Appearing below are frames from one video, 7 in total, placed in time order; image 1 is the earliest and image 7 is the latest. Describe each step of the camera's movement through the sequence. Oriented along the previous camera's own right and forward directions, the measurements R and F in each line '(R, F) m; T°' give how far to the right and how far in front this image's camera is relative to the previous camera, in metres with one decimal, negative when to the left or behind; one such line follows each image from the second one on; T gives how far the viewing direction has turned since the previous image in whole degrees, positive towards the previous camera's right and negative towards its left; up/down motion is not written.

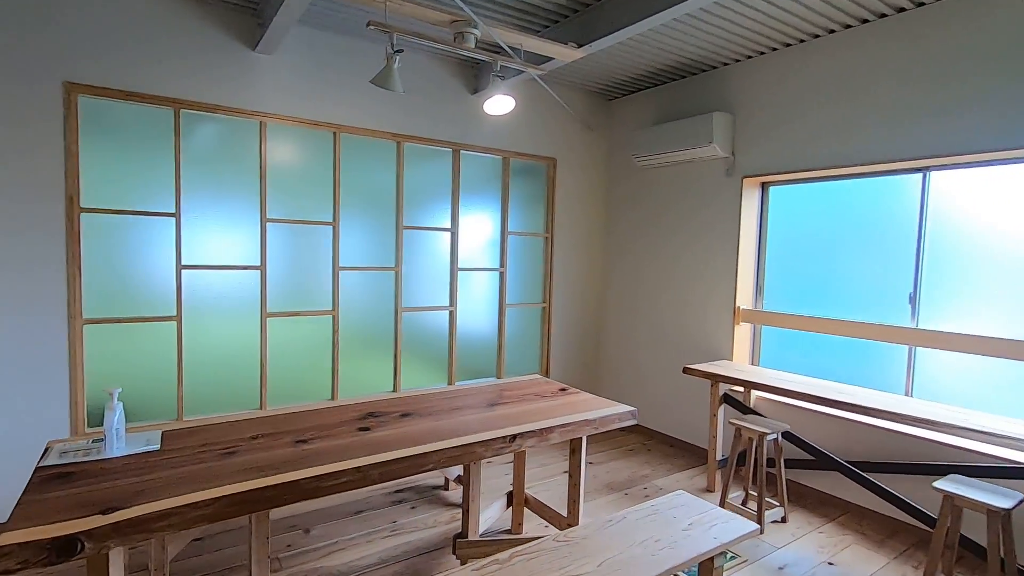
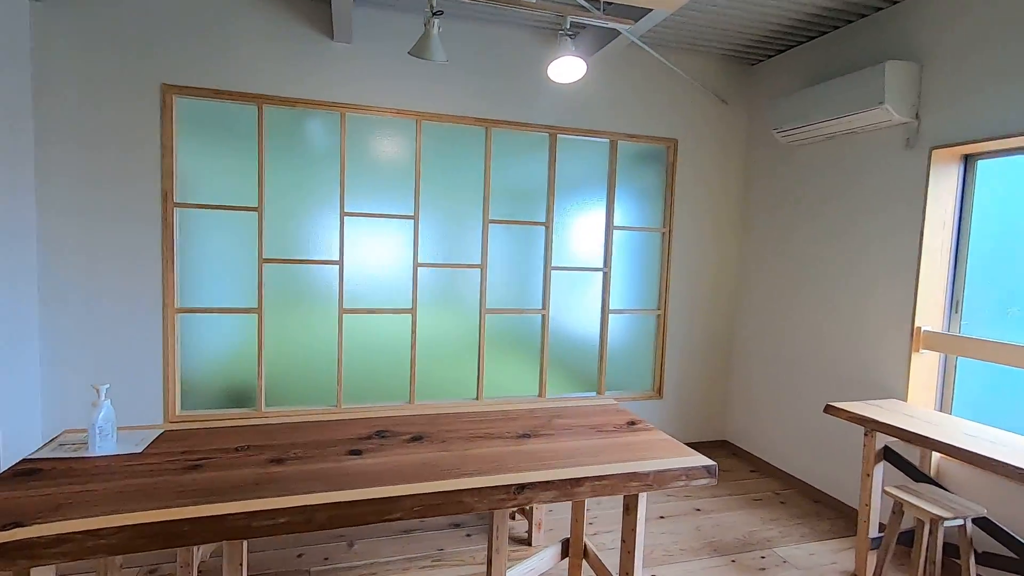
(+0.4, +0.5) m; -18°
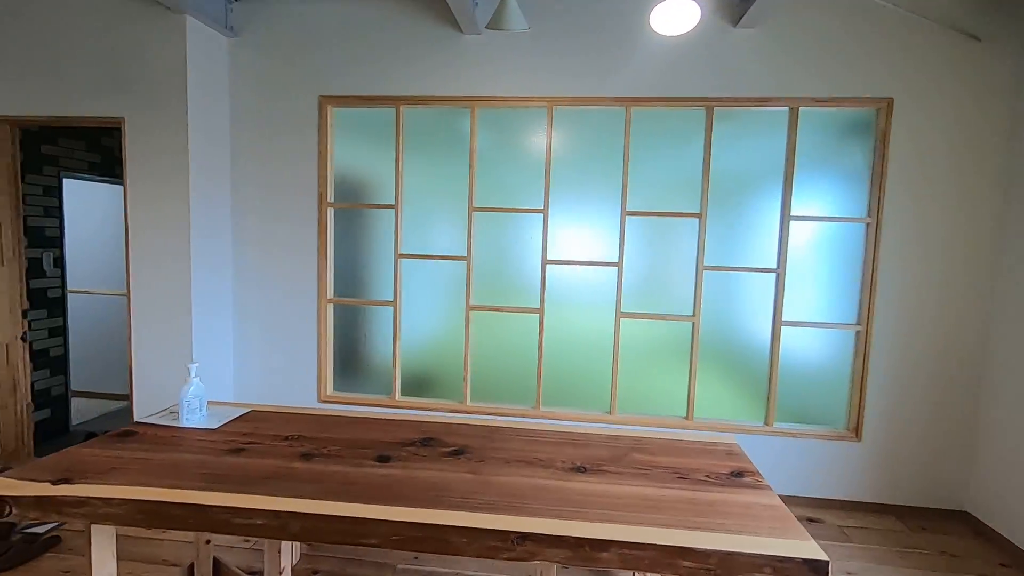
(+0.5, +0.4) m; -23°
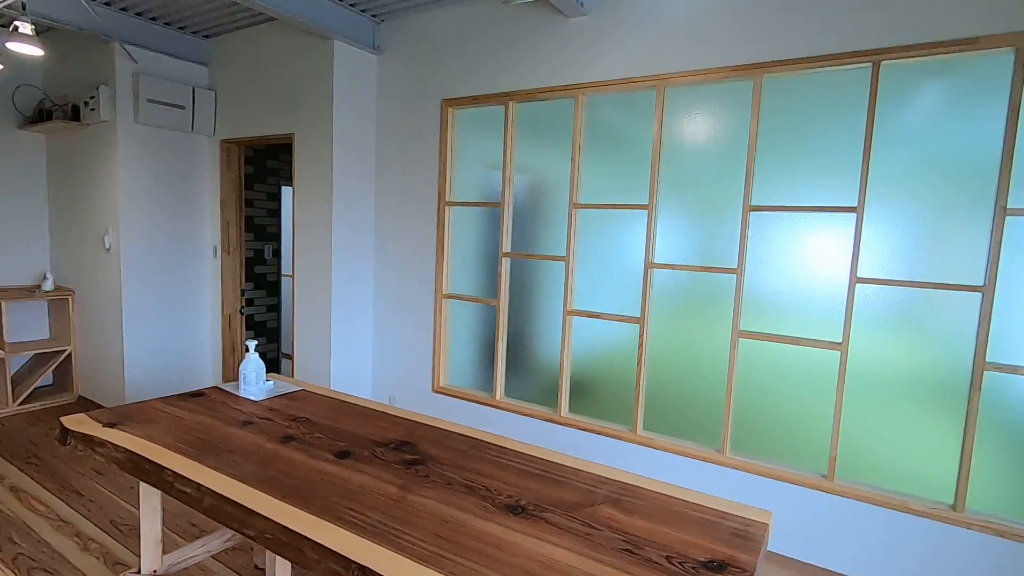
(+0.7, +0.4) m; -25°
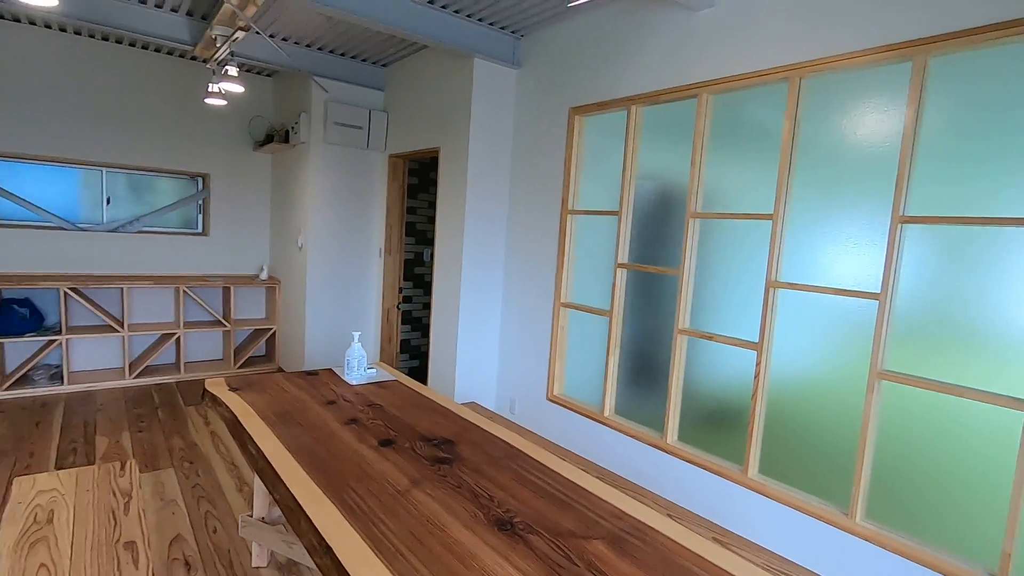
(+0.4, +0.1) m; -20°
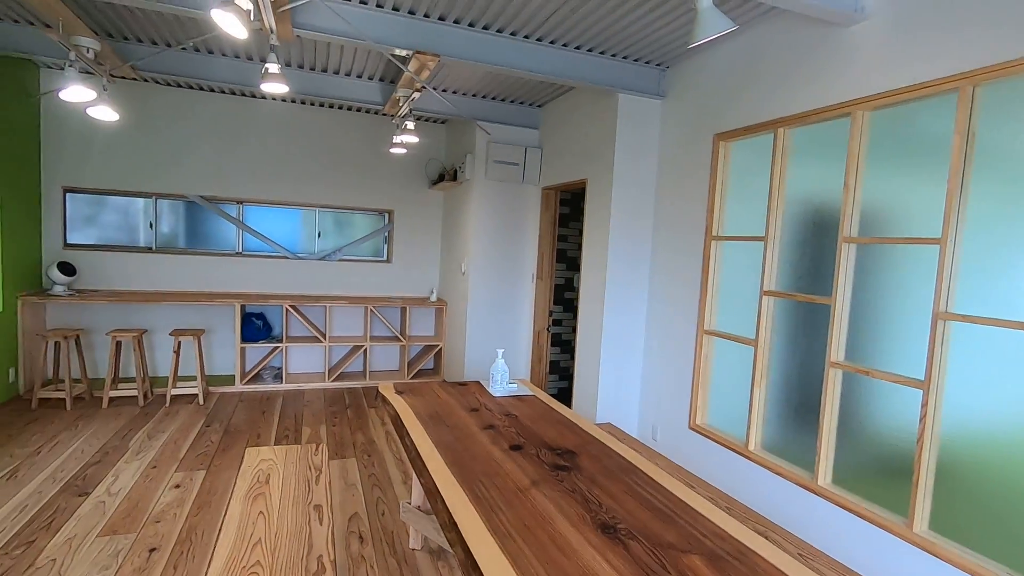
(+0.2, -0.2) m; -17°
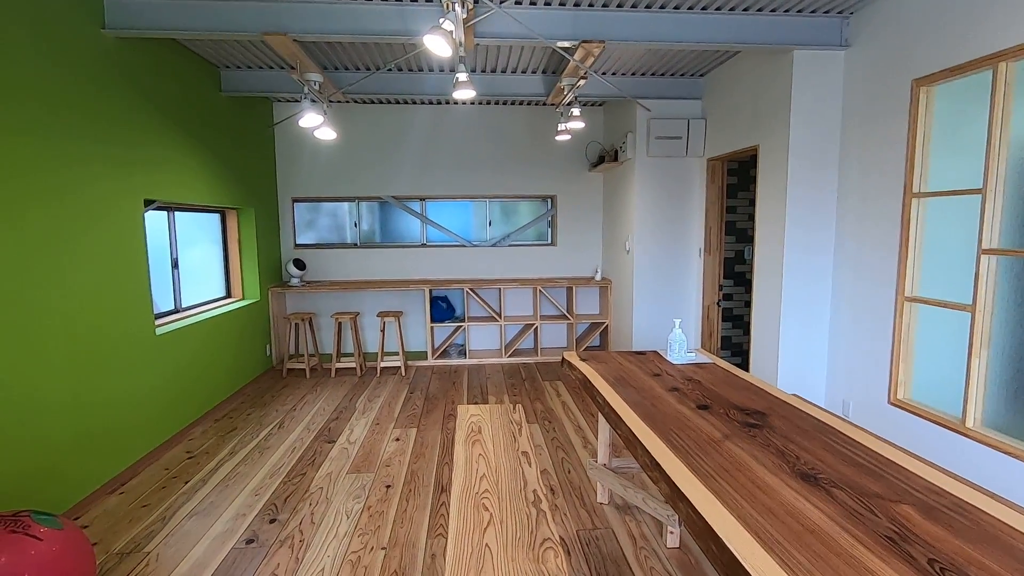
(-0.1, -0.2) m; -16°
